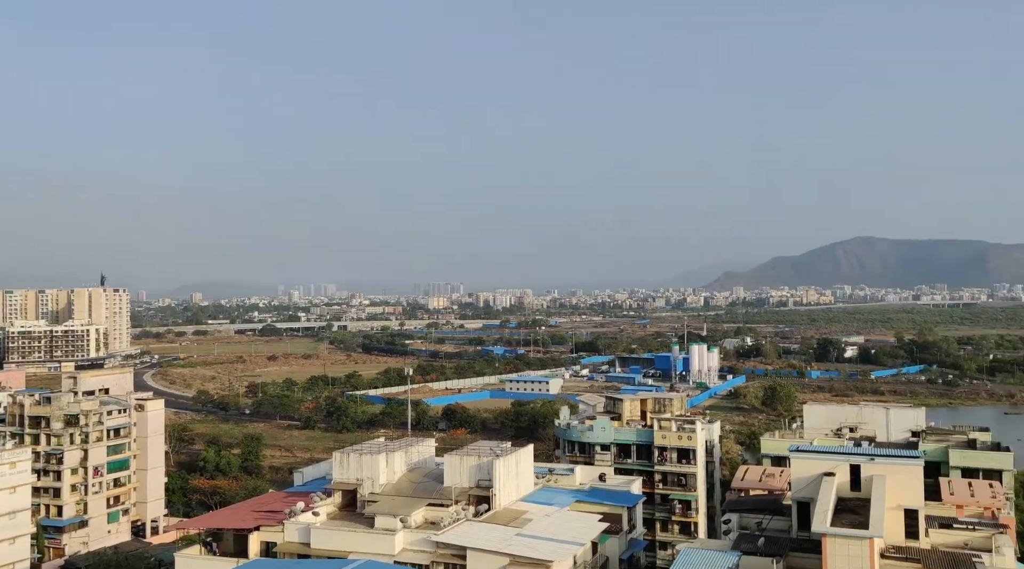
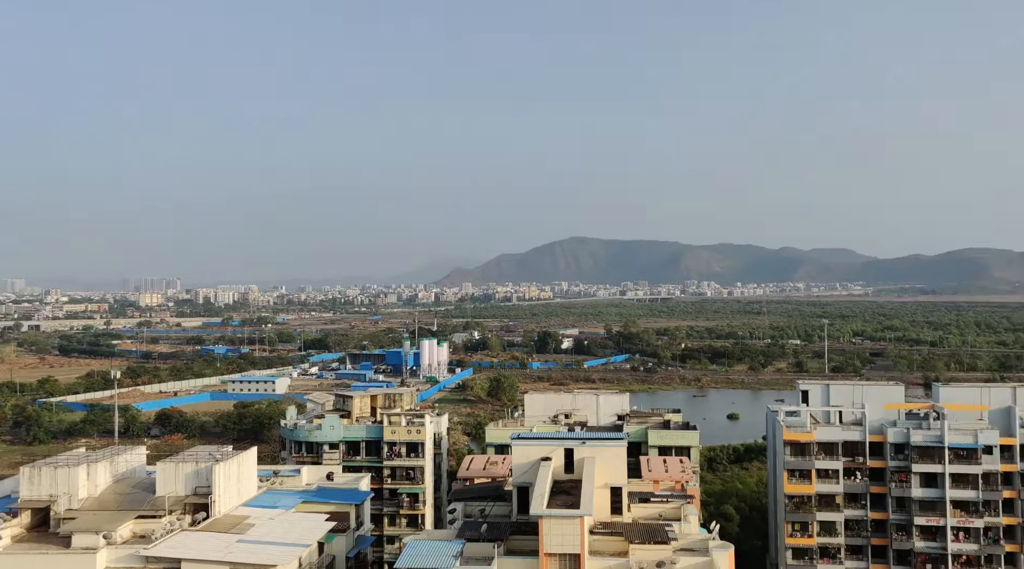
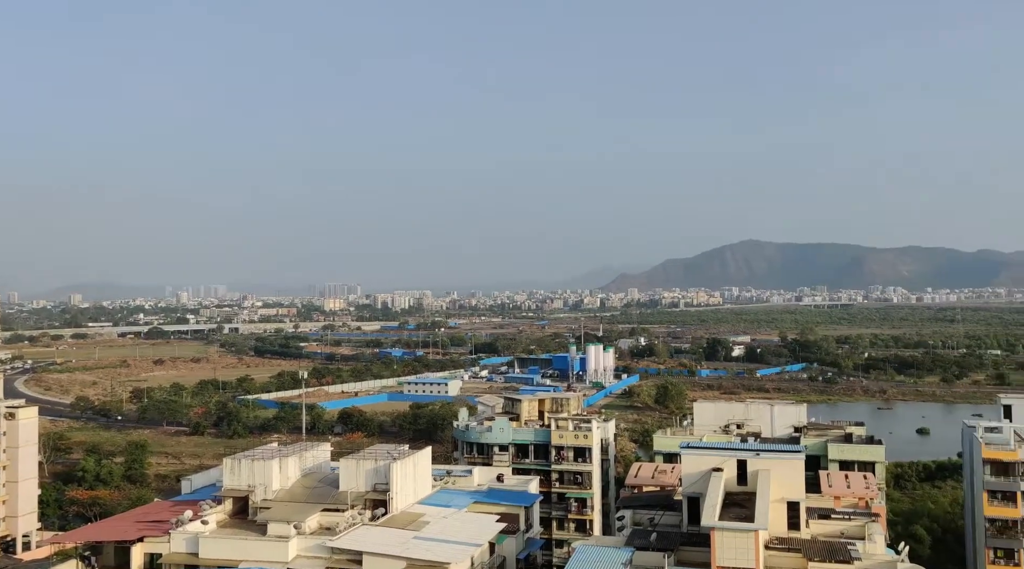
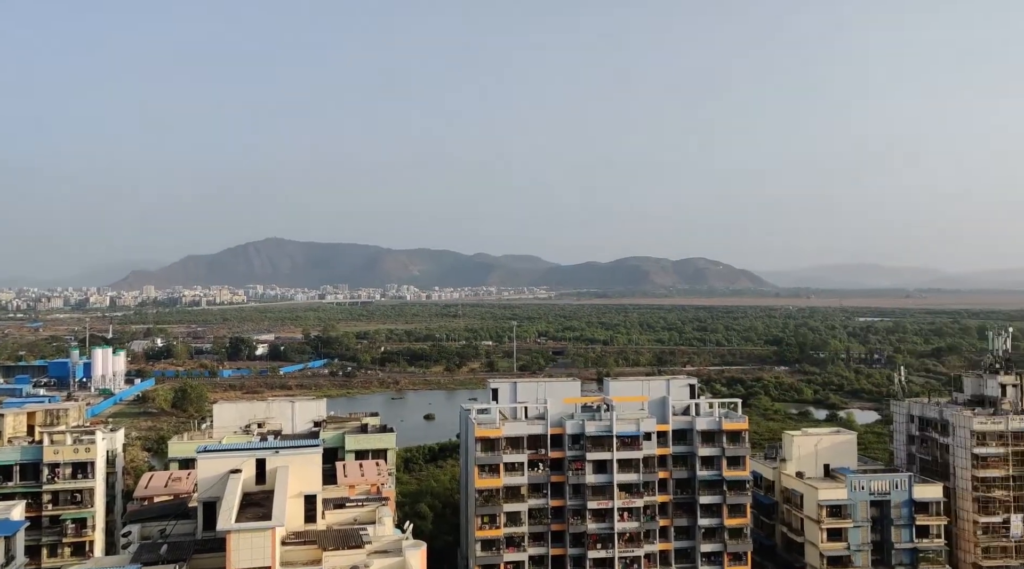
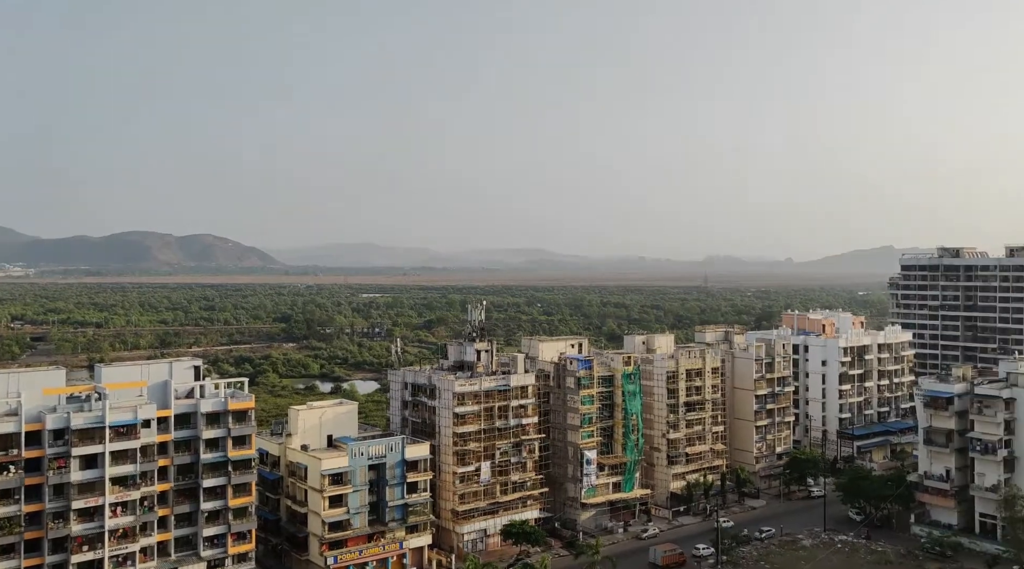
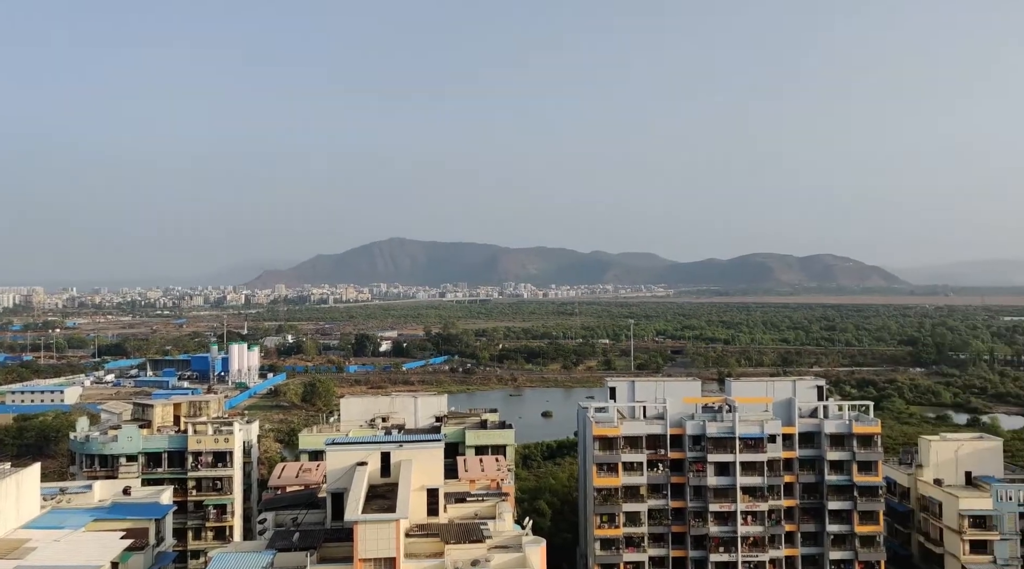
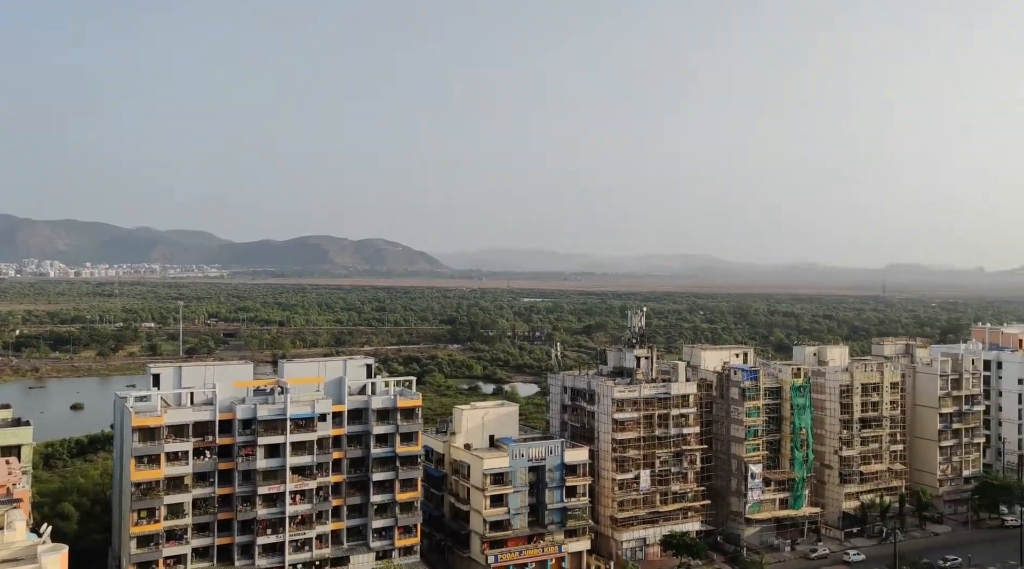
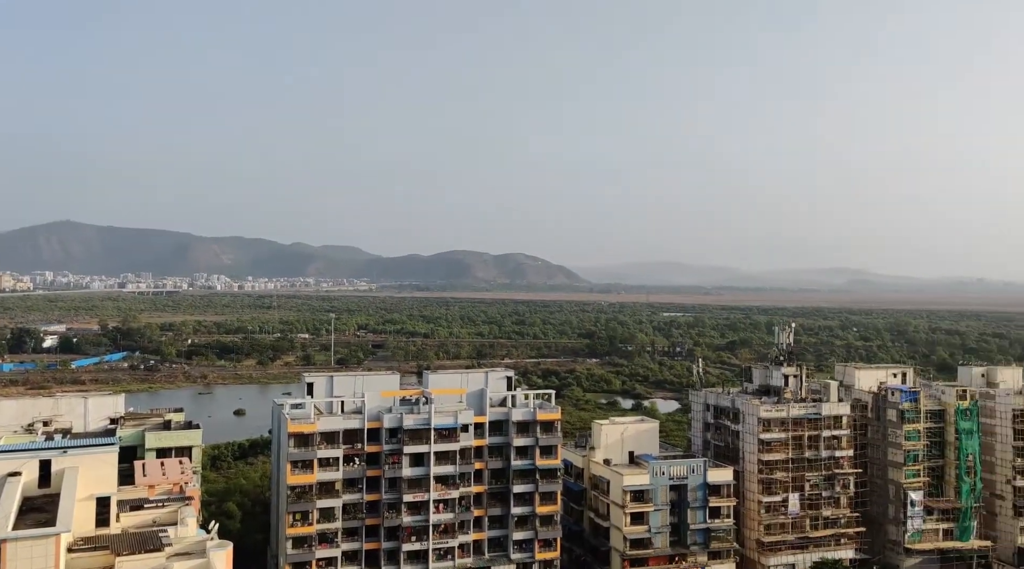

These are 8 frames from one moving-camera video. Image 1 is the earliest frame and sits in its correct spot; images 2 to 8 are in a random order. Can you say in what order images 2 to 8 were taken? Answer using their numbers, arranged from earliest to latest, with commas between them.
3, 2, 6, 4, 8, 7, 5
